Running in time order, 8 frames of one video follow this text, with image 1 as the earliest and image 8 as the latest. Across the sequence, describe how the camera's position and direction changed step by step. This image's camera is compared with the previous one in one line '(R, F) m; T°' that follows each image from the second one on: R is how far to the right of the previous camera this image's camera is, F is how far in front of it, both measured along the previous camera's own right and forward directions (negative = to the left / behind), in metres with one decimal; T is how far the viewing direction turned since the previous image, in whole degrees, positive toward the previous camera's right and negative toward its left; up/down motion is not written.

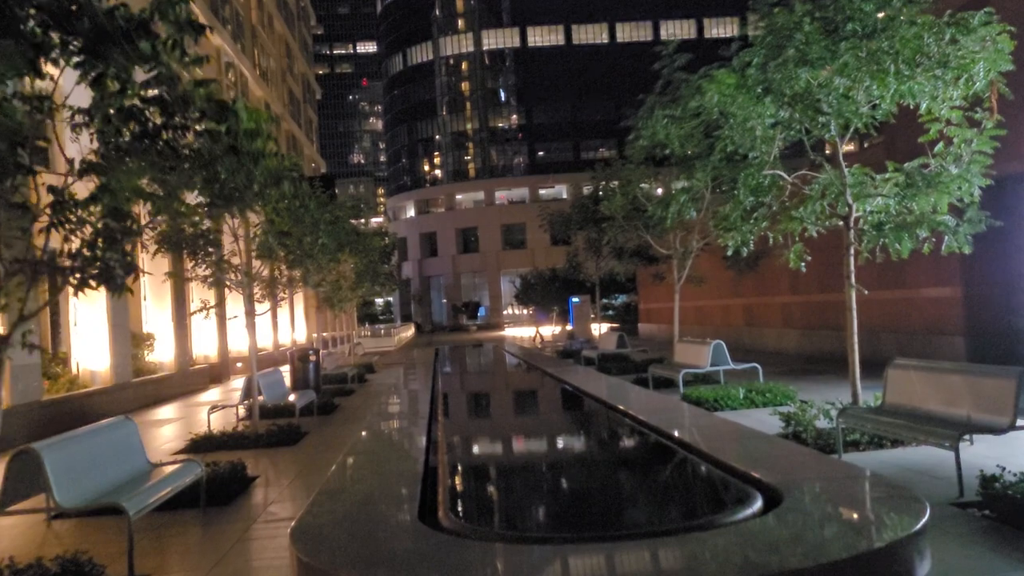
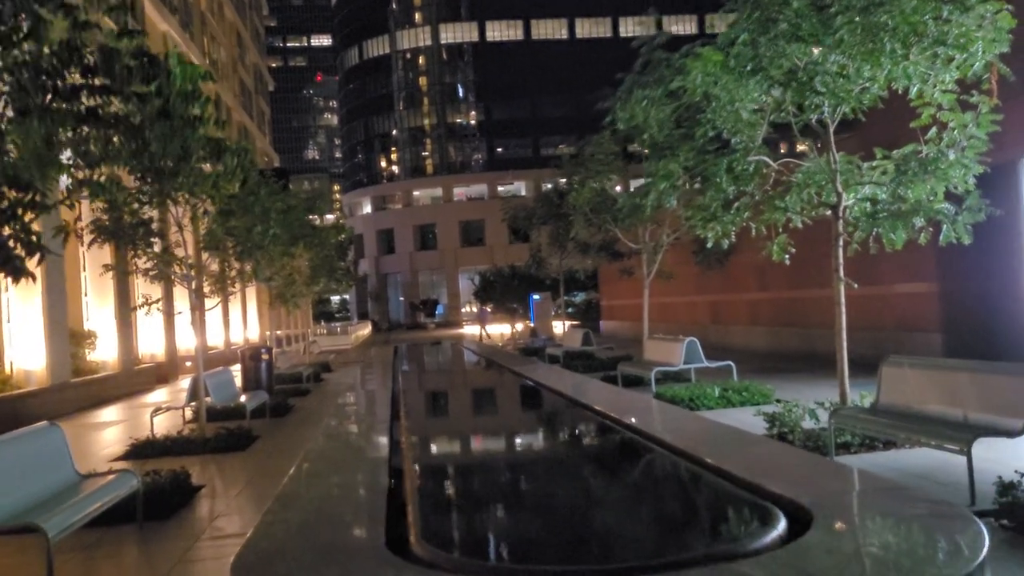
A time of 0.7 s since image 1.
(-0.1, +0.7) m; +3°
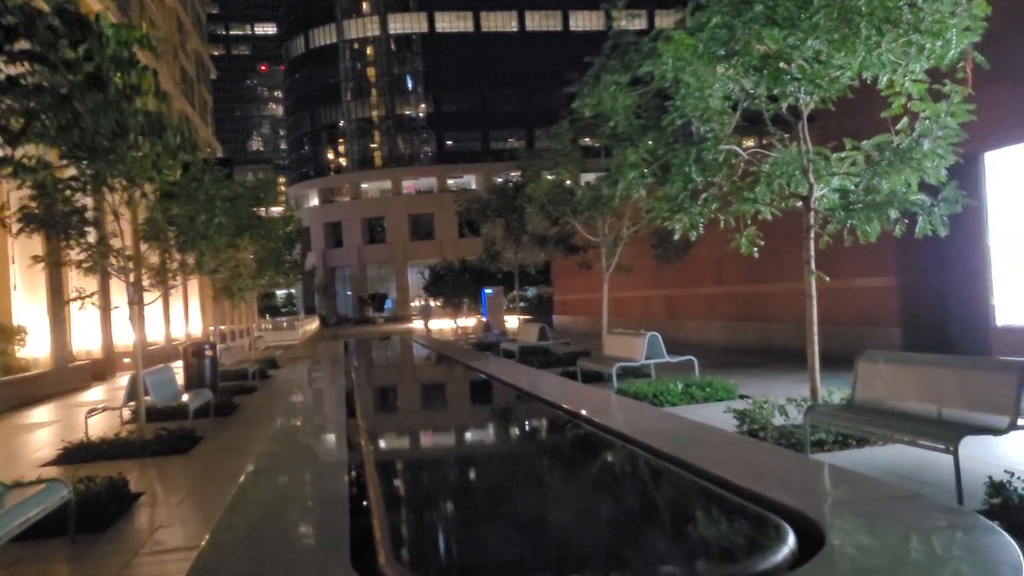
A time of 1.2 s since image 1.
(-0.1, +0.4) m; +3°
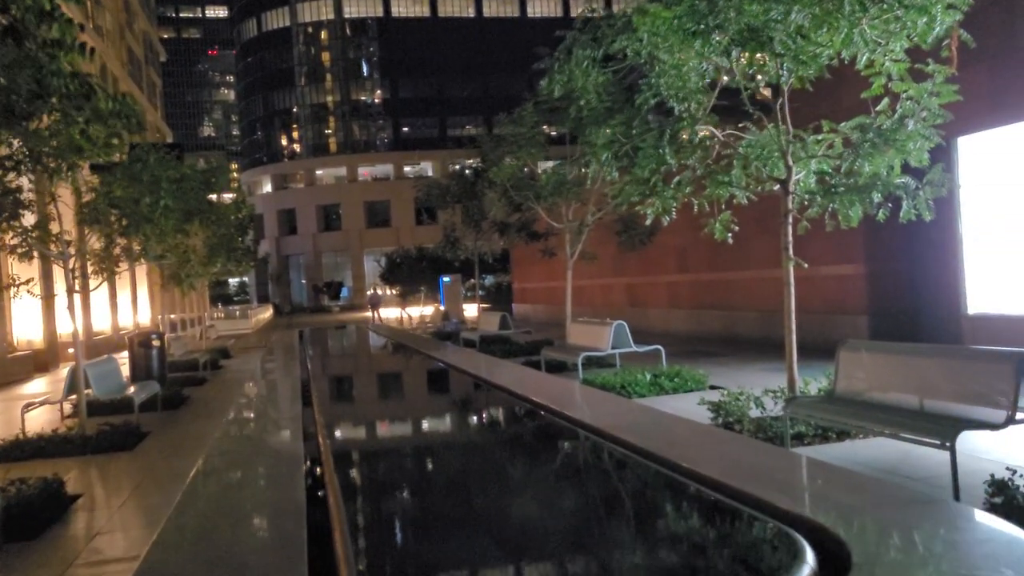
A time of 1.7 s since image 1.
(-0.1, +0.5) m; +3°
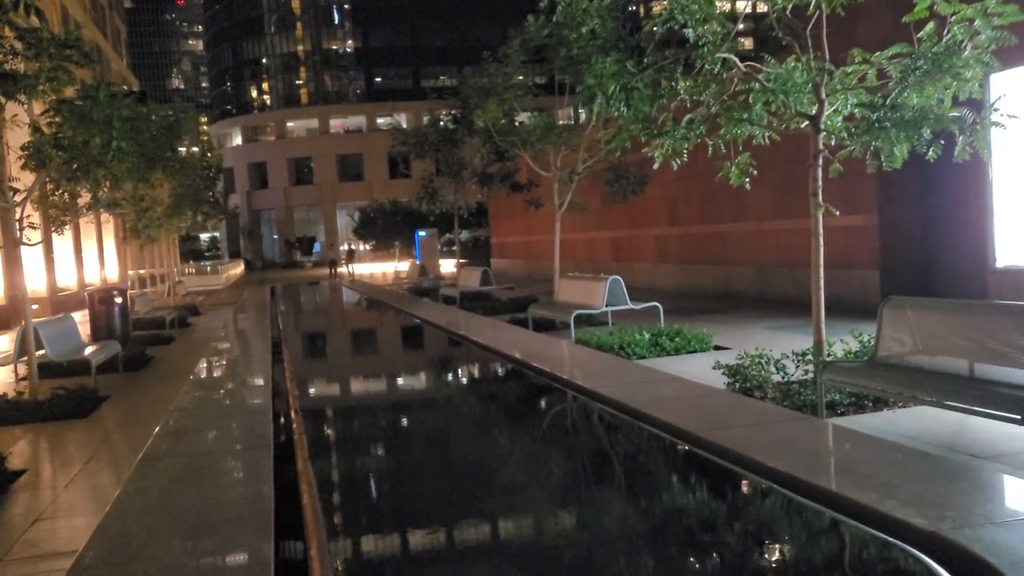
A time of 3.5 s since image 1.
(-0.2, +0.9) m; +2°
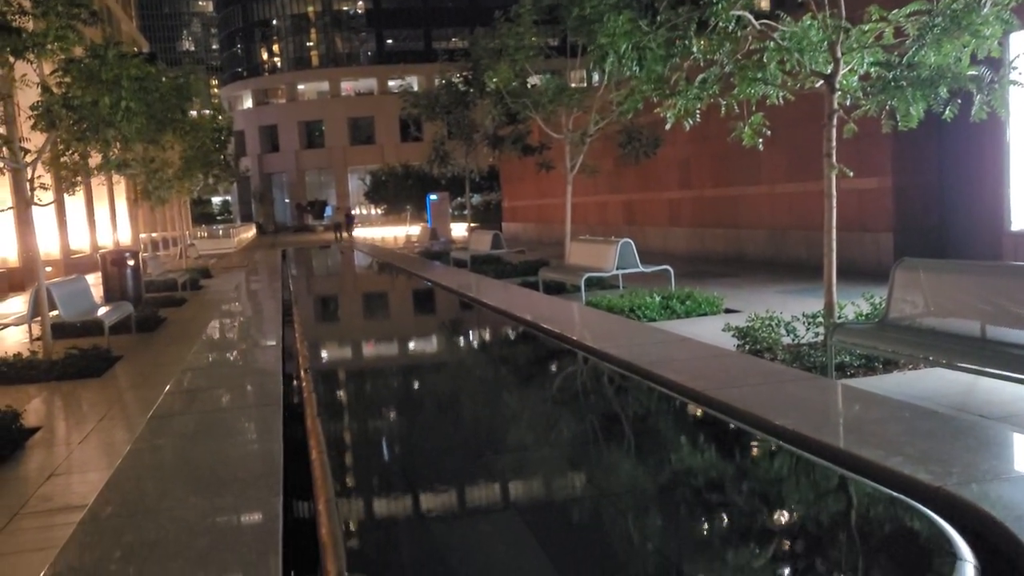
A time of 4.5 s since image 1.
(0.0, 0.0) m; -1°
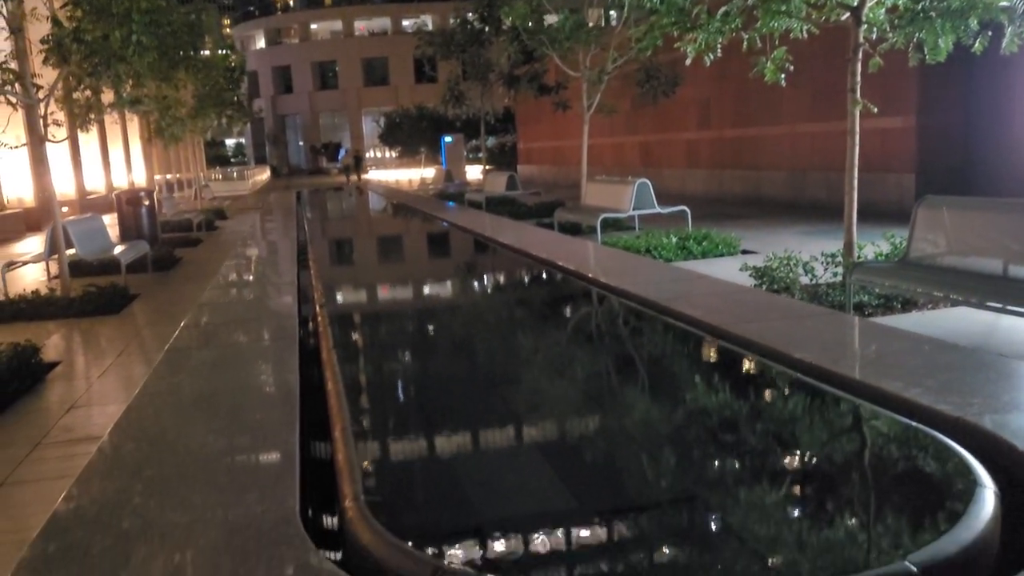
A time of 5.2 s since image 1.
(0.0, 0.0) m; -1°
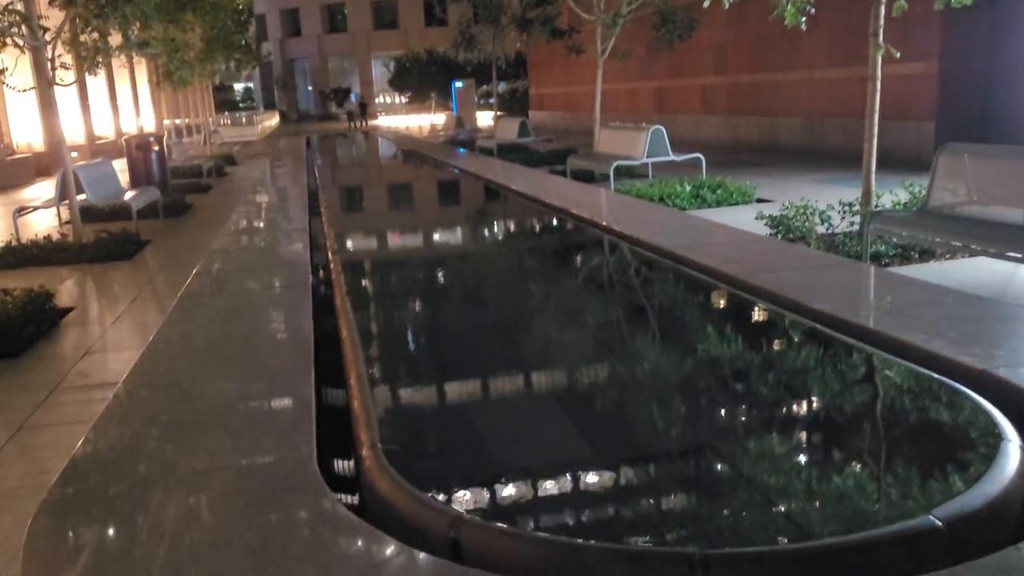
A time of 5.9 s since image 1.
(0.0, 0.0) m; -1°
